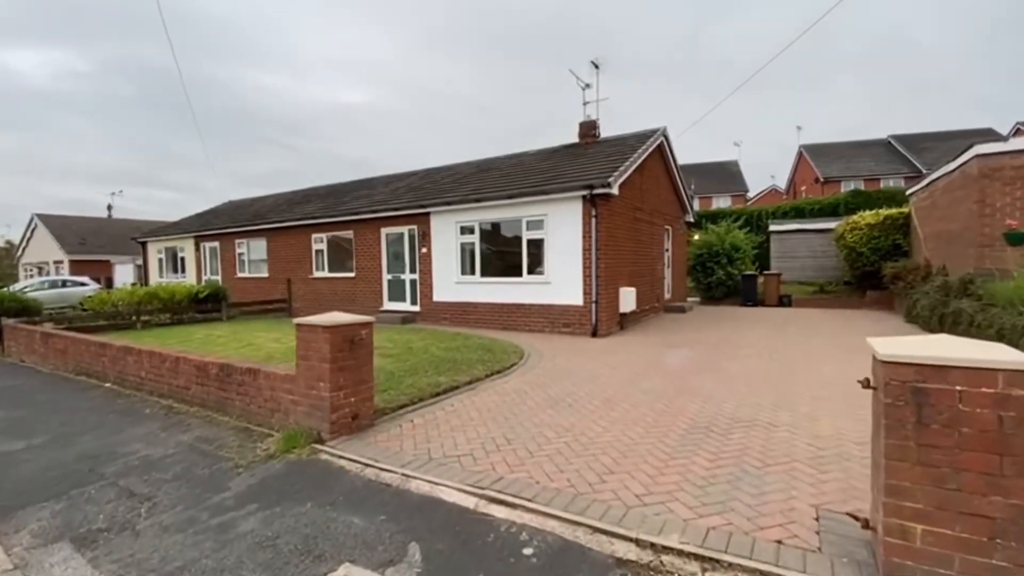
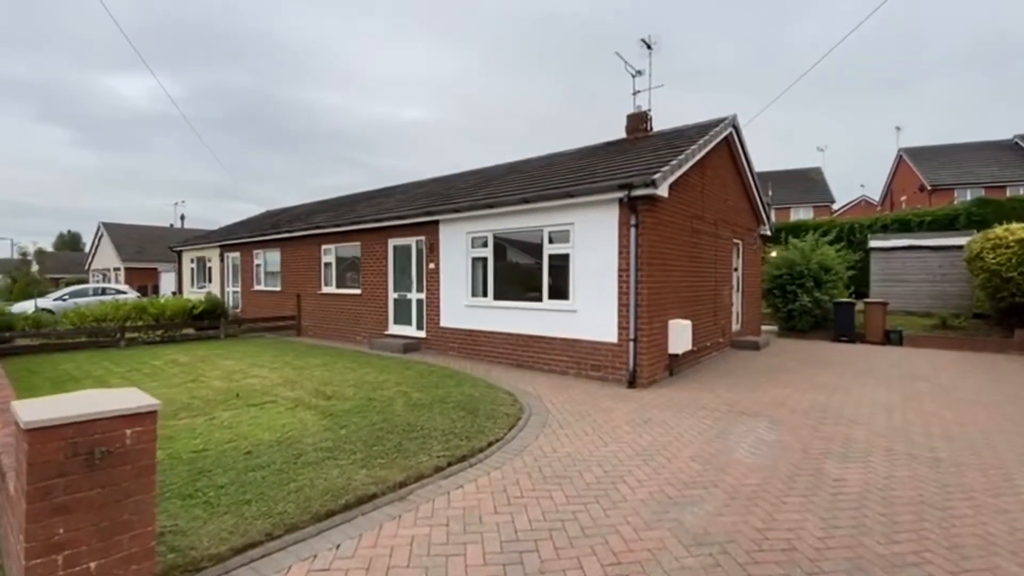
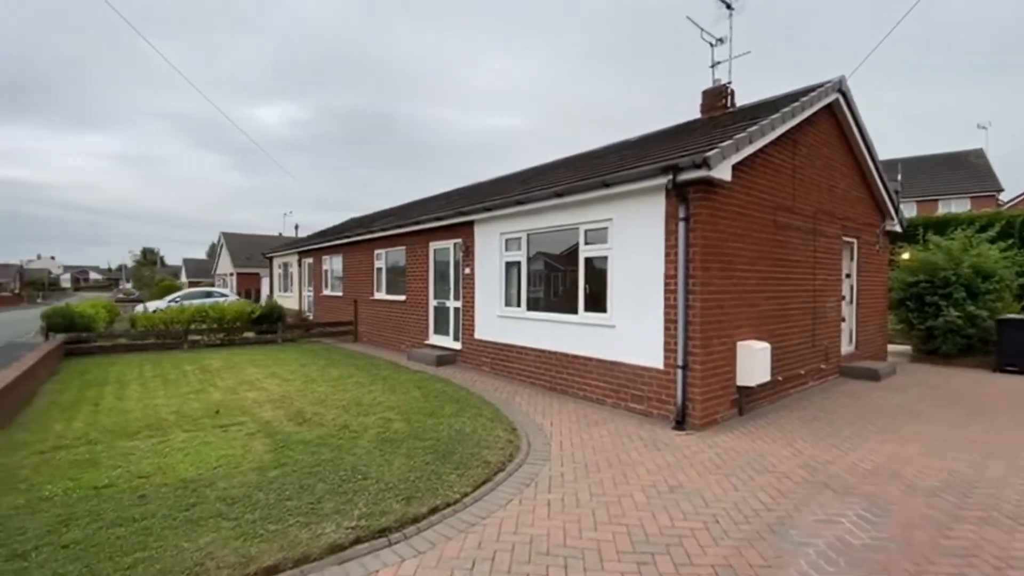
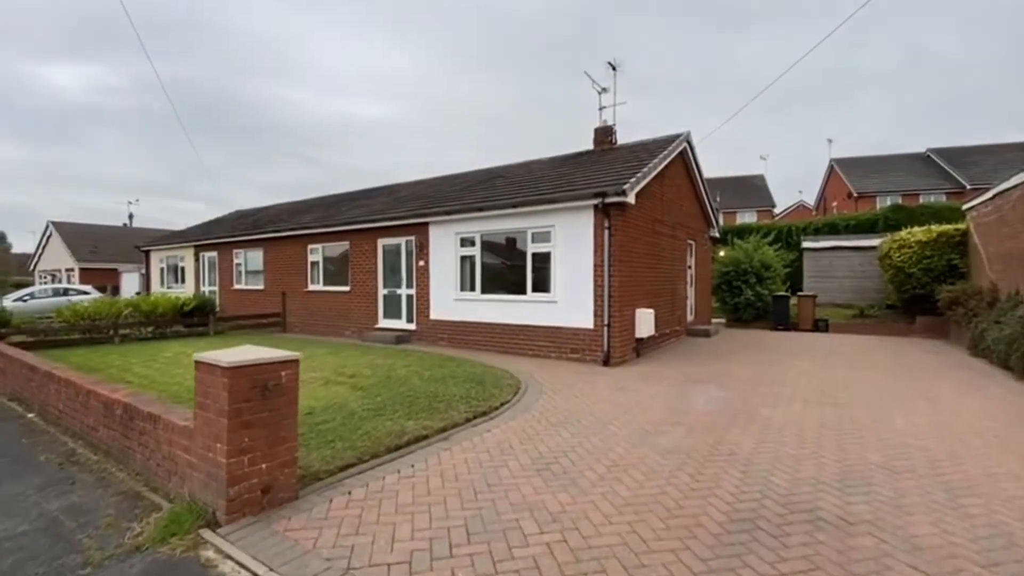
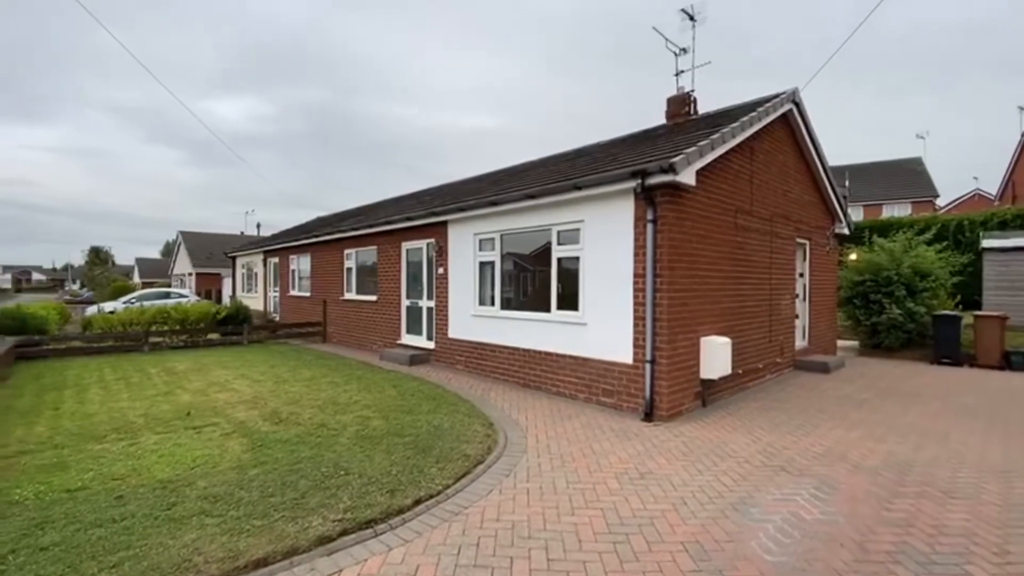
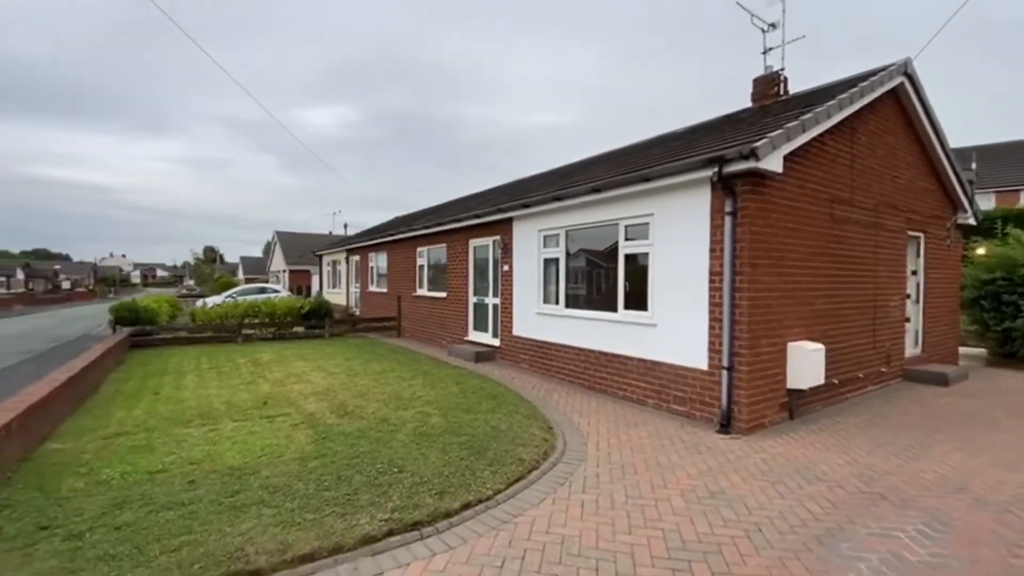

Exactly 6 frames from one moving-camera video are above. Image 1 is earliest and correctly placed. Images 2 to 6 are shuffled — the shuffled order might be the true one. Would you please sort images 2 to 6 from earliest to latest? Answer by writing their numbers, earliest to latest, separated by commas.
4, 2, 5, 3, 6
